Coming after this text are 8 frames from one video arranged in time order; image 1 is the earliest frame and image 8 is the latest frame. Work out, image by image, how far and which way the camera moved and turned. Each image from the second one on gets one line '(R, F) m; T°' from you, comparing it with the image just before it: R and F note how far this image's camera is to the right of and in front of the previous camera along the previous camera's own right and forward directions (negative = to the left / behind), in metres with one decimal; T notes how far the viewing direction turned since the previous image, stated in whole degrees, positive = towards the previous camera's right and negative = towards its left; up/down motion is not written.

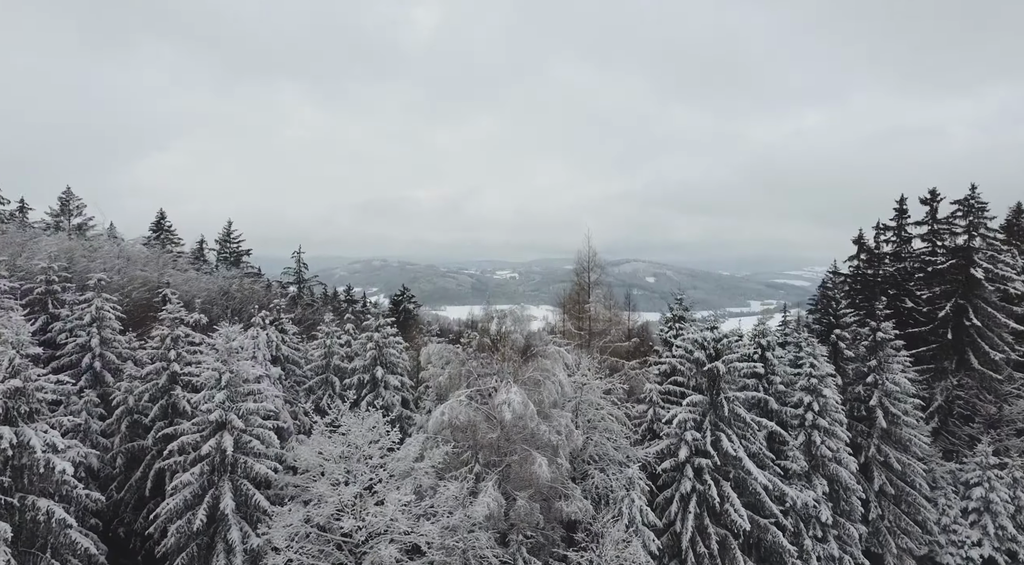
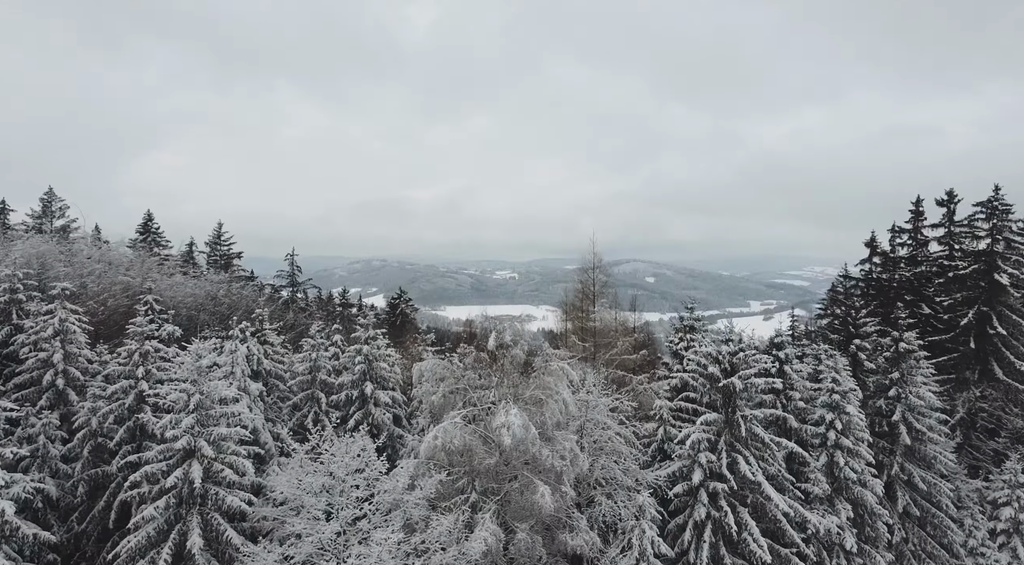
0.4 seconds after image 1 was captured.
(0.0, +1.4) m; 0°
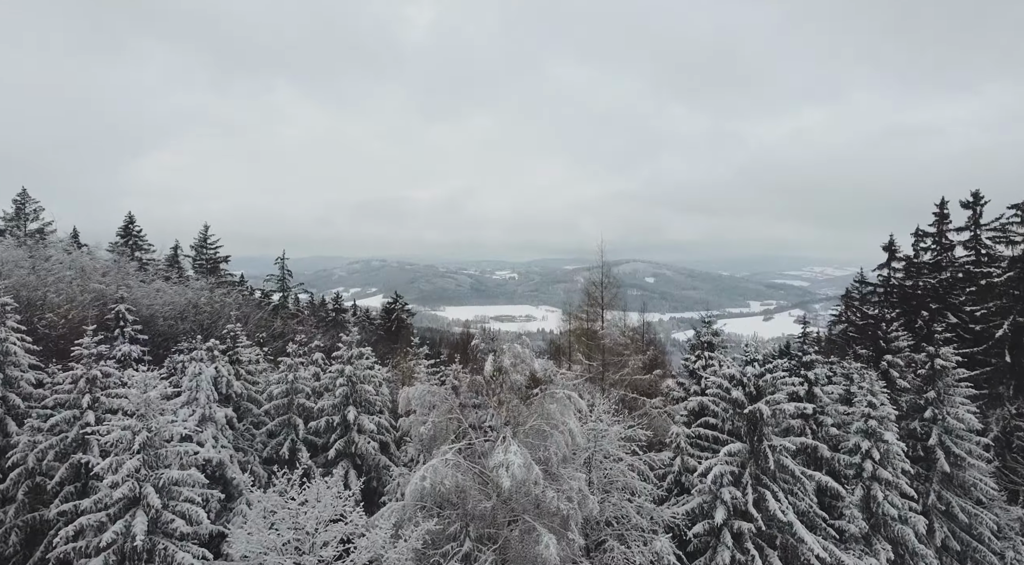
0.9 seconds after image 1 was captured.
(0.0, +1.9) m; 0°
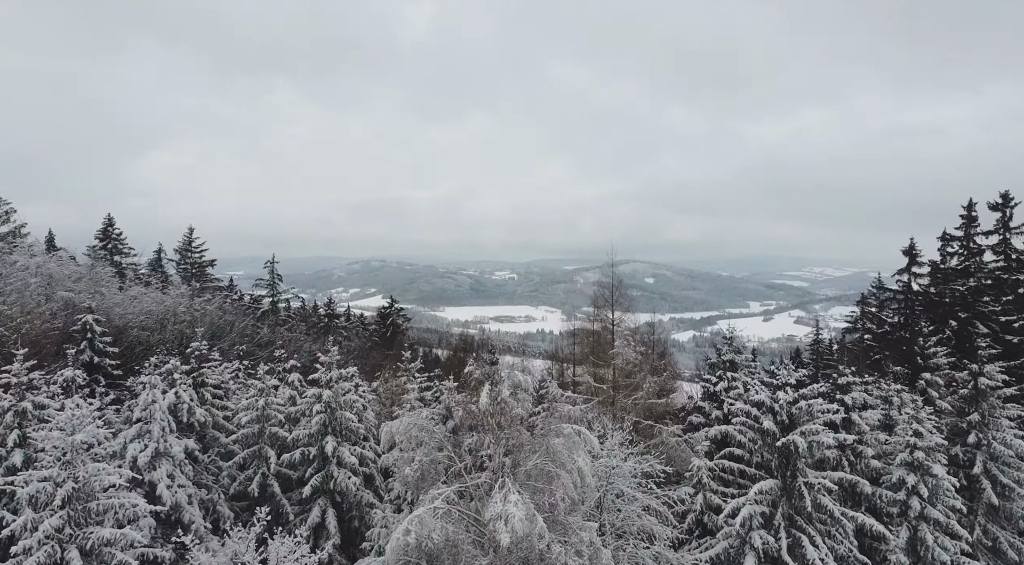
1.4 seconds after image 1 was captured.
(0.0, +1.9) m; 0°
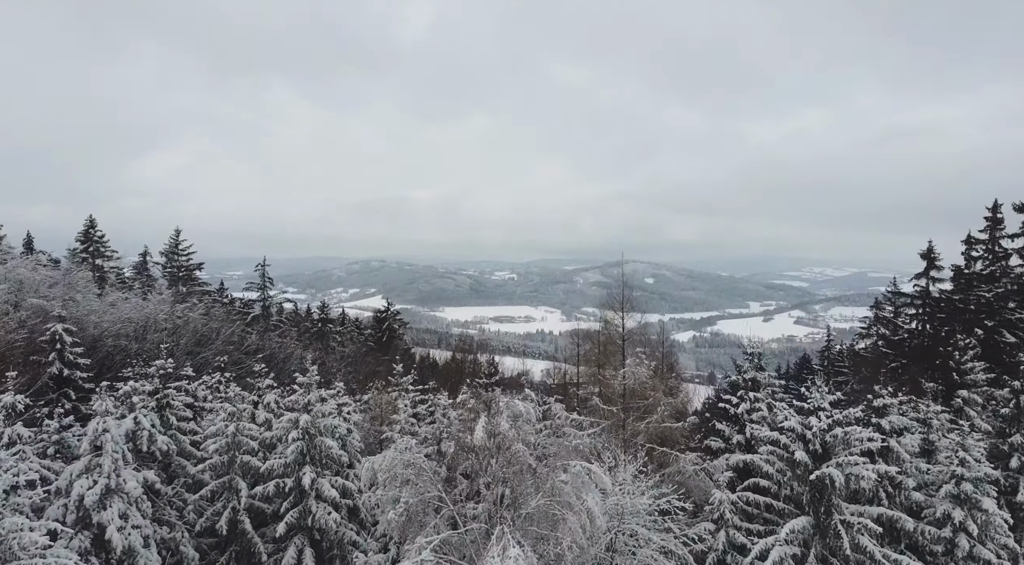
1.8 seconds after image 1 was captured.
(0.0, +1.5) m; 0°
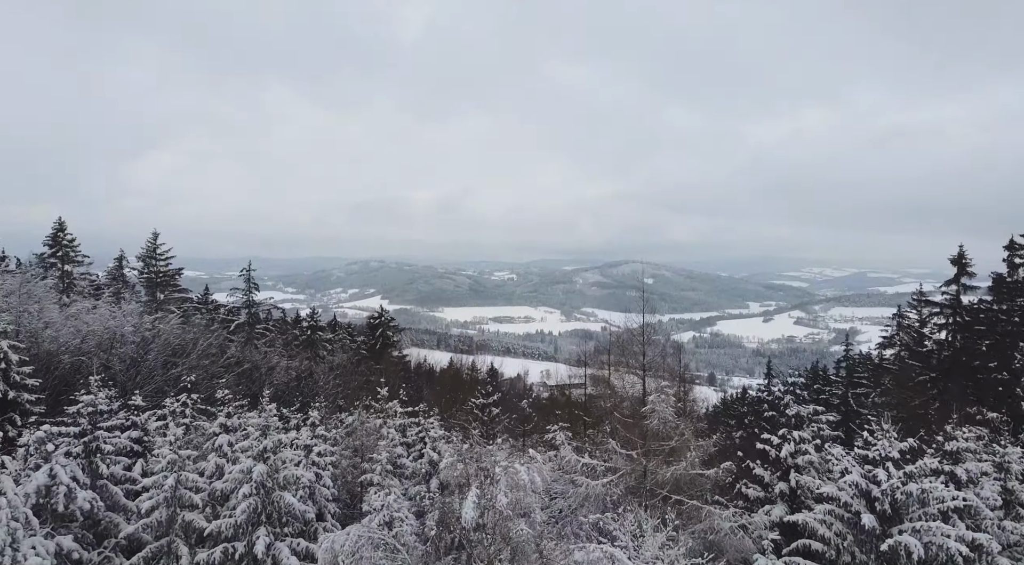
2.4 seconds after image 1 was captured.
(0.0, +2.3) m; 0°
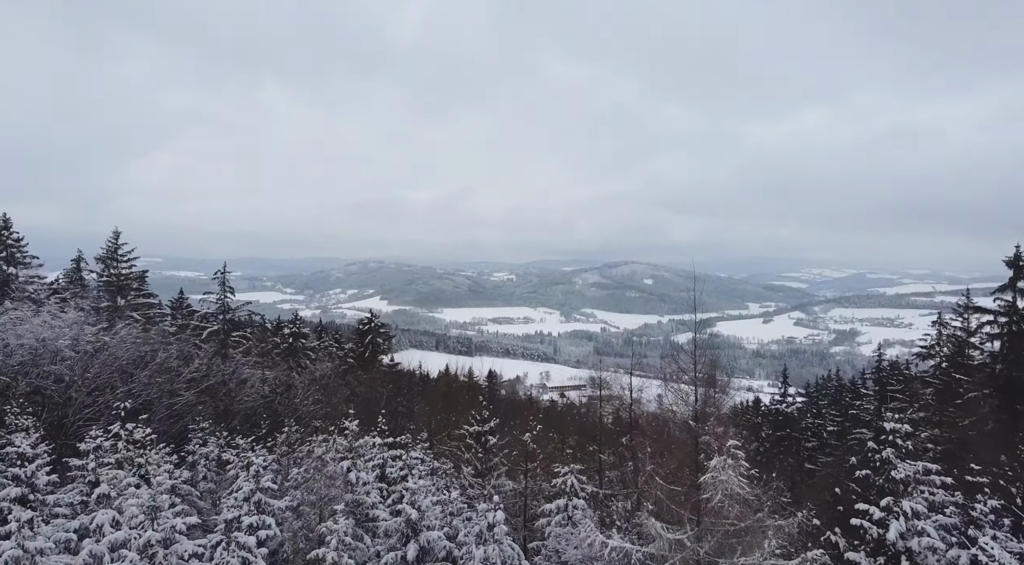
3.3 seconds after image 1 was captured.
(0.0, +3.4) m; 0°
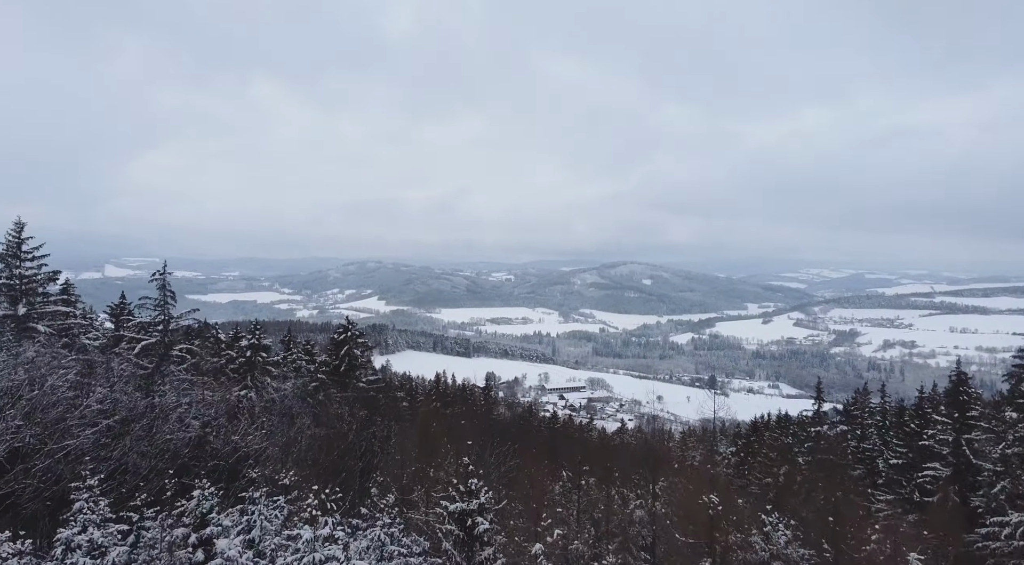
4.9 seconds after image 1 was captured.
(0.0, +6.2) m; 0°
